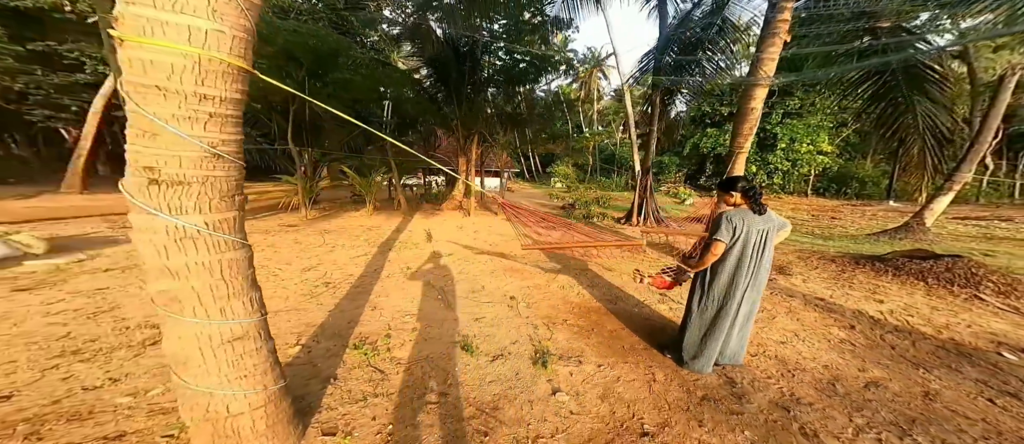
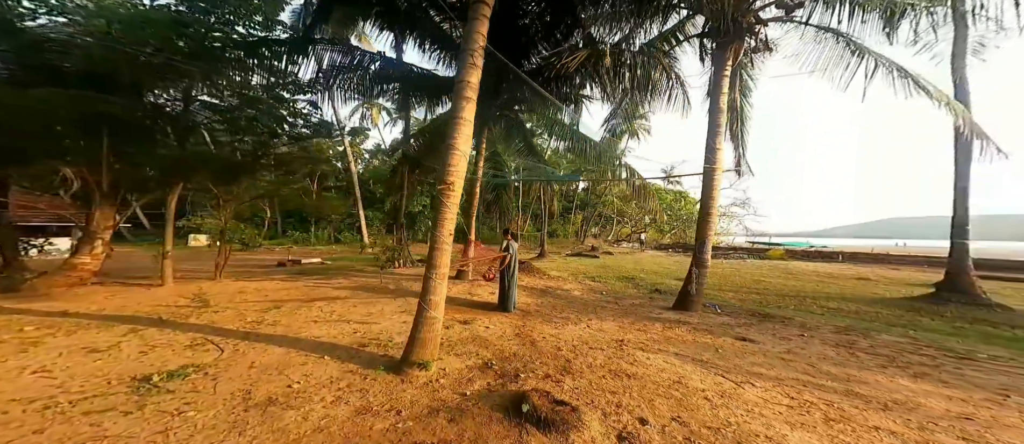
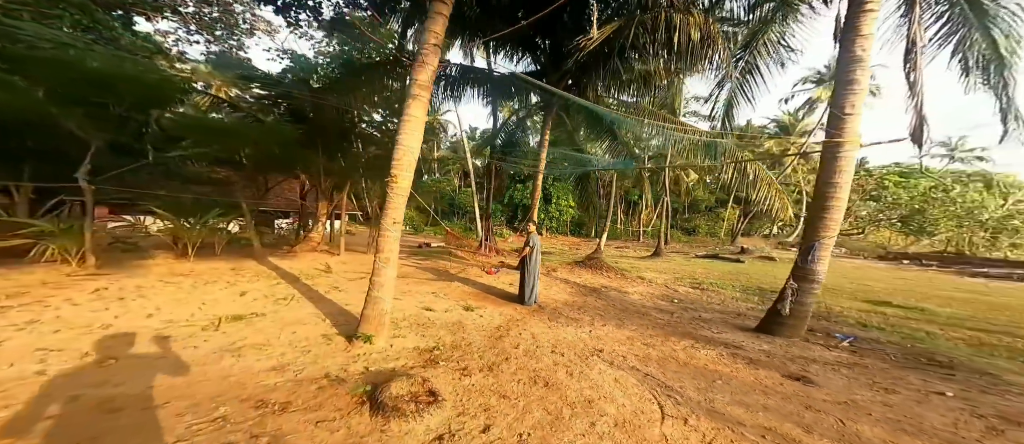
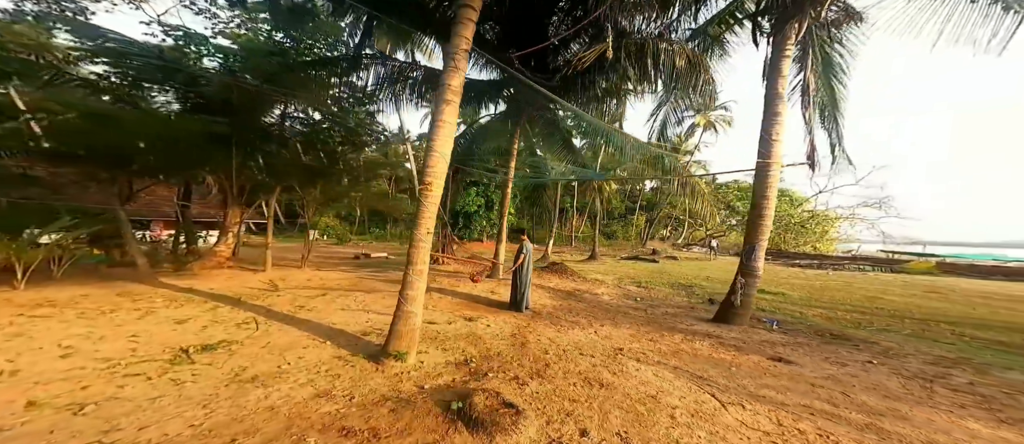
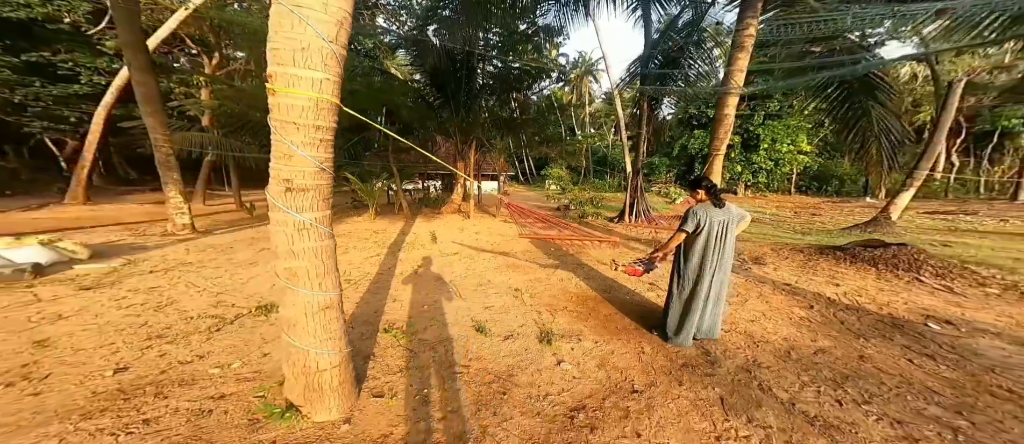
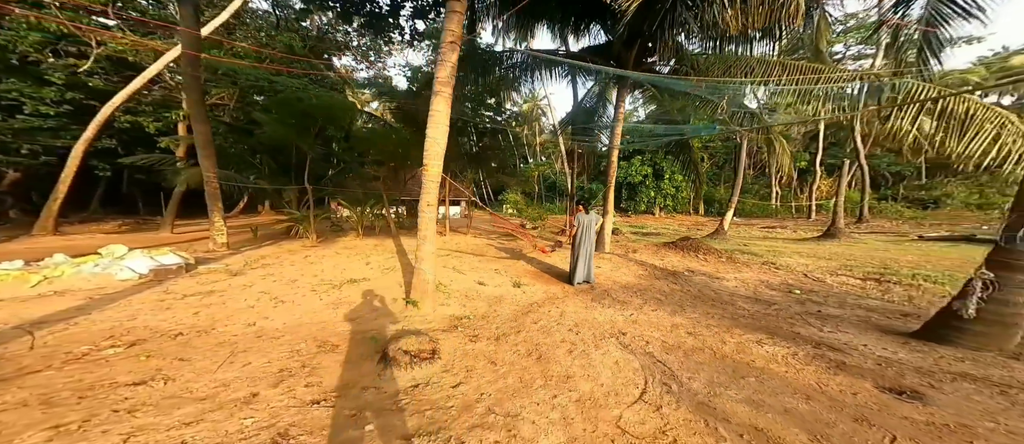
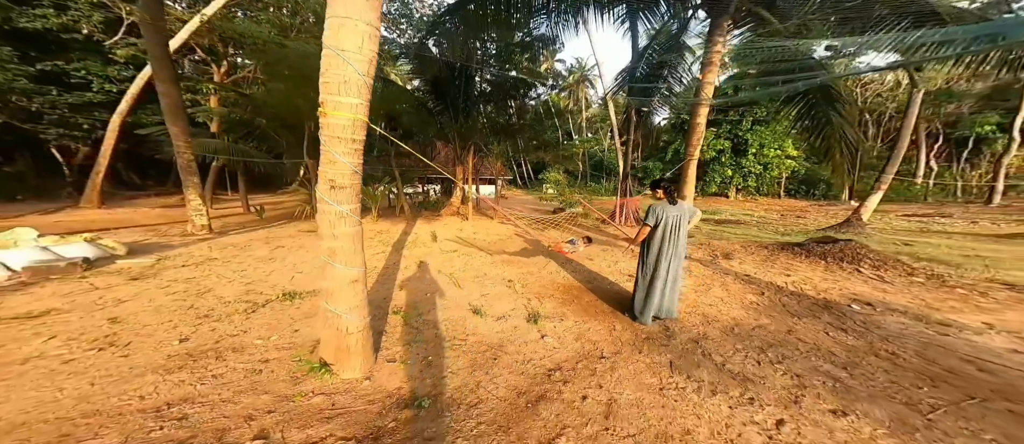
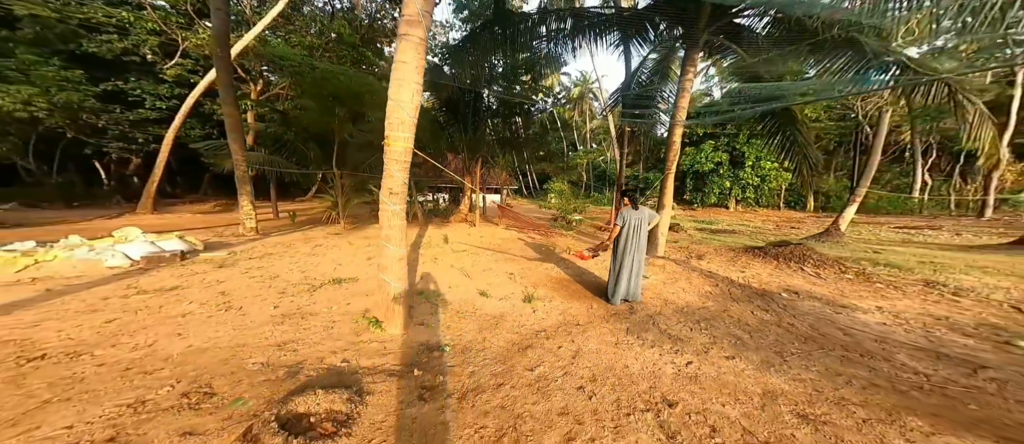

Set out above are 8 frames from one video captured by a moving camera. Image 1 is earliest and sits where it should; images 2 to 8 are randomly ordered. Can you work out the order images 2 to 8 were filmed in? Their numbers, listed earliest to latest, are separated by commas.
5, 7, 8, 6, 3, 4, 2
